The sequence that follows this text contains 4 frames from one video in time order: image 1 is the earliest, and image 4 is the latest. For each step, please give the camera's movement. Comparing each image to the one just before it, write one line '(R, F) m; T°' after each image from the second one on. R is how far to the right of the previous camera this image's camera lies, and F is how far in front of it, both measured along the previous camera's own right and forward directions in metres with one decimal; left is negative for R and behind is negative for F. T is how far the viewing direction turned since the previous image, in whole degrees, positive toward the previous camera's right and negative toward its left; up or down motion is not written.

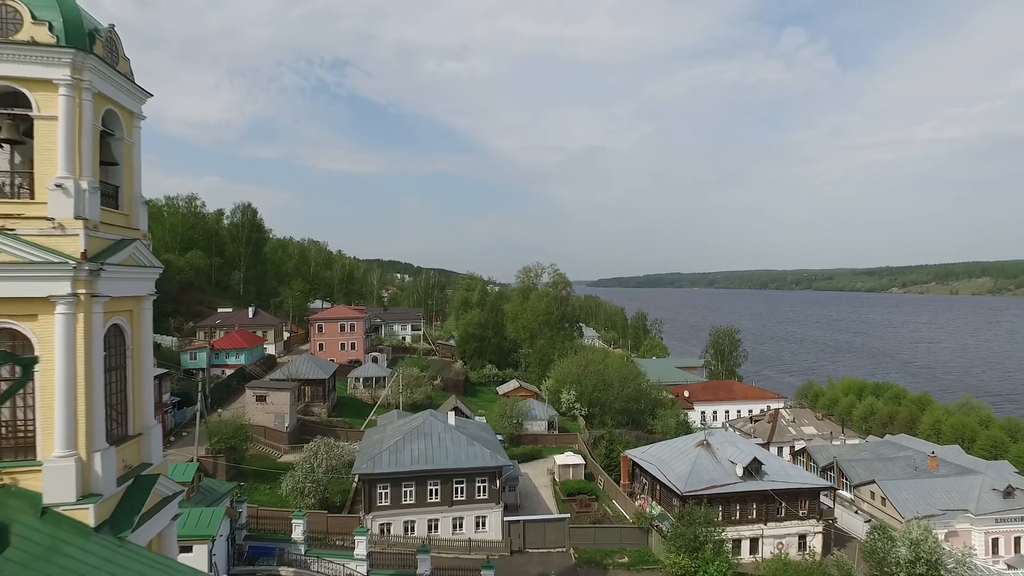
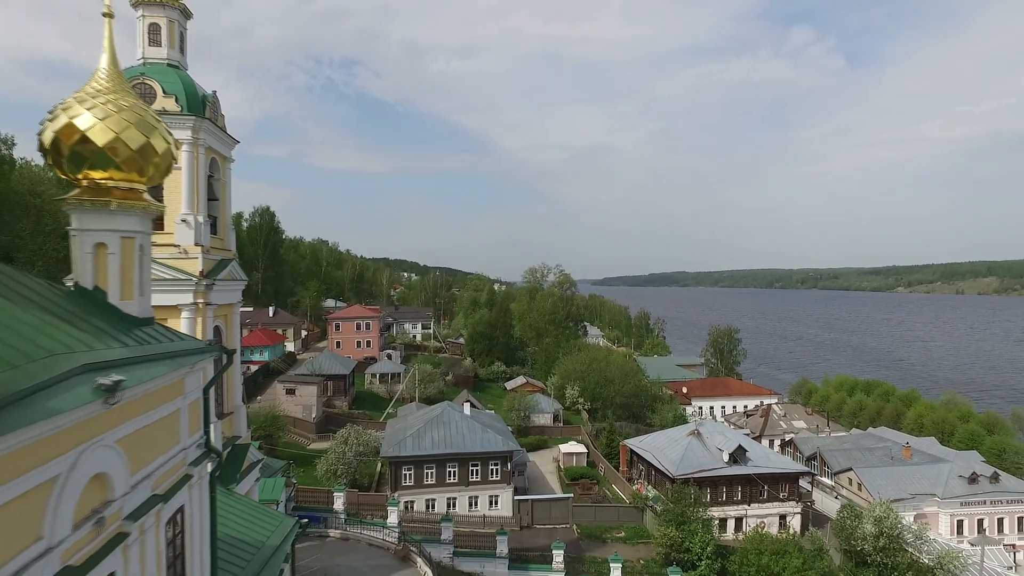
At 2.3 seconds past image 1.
(-0.2, -2.4) m; 0°
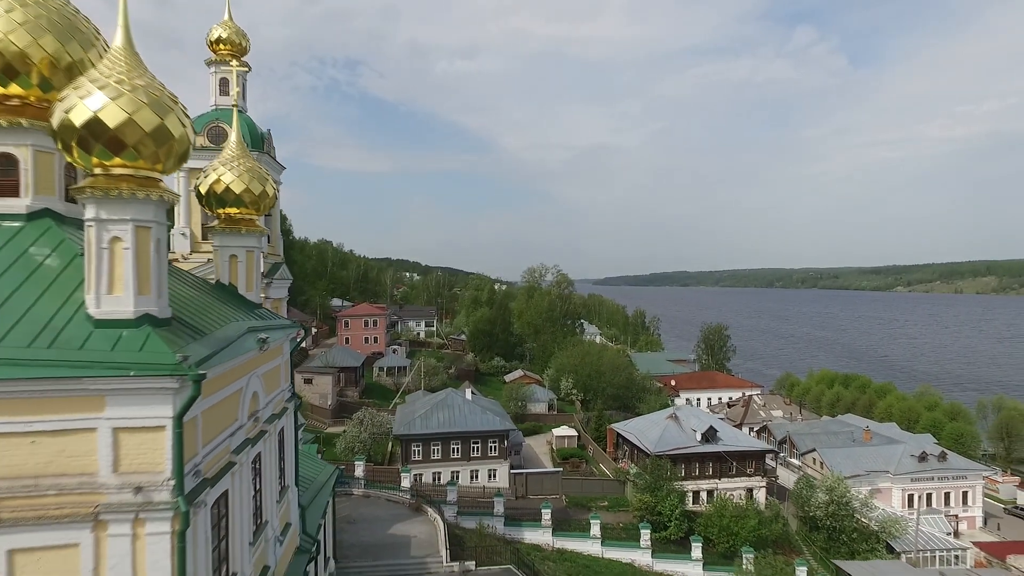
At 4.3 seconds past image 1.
(+0.2, -2.9) m; 0°
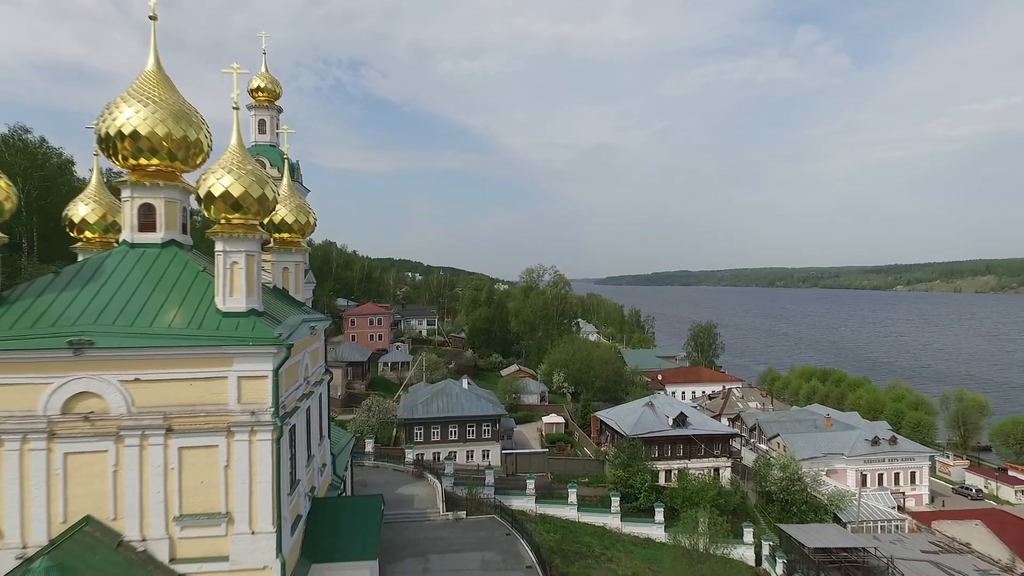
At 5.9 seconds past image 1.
(+0.5, -3.1) m; 0°
